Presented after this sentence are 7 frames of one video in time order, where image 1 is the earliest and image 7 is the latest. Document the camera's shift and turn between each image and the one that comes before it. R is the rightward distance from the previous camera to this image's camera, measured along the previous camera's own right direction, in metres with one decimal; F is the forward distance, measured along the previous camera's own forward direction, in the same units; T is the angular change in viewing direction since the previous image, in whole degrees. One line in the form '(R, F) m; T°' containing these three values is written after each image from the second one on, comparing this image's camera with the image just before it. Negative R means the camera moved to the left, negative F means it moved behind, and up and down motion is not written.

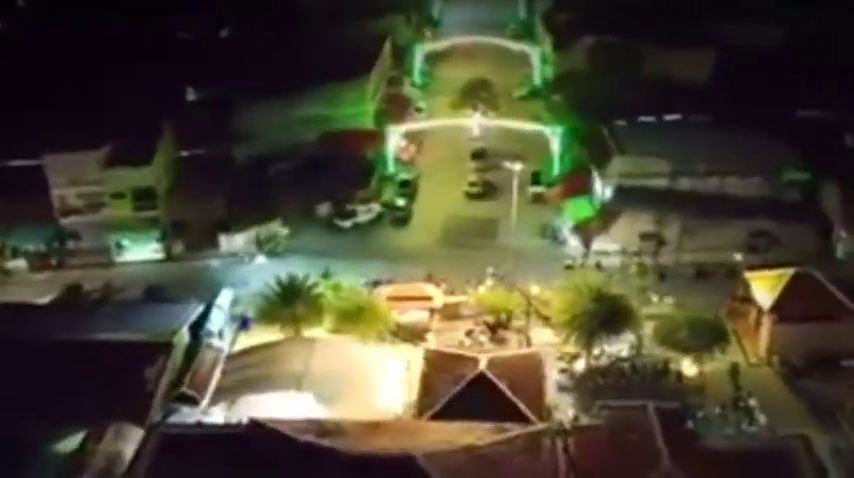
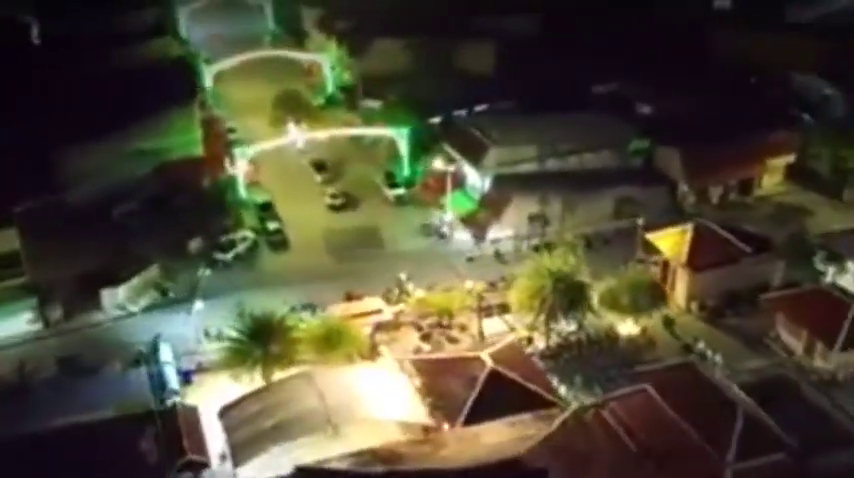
(-3.3, +0.6) m; +20°
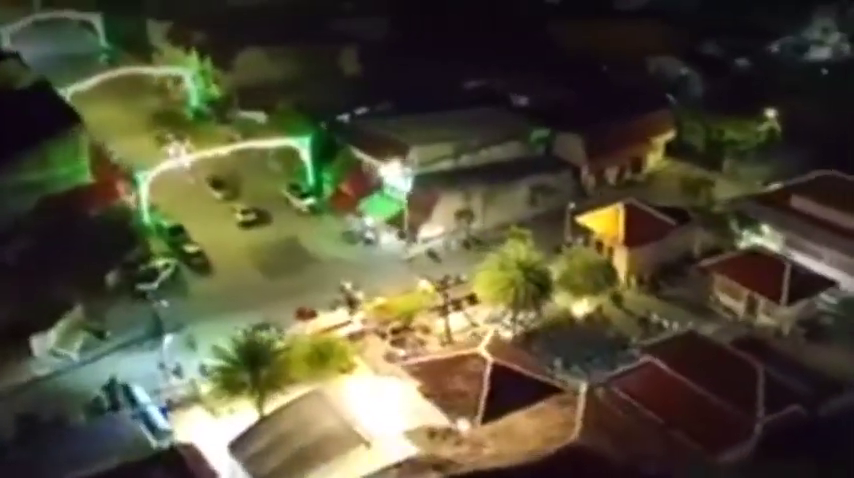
(-2.1, +0.3) m; +13°
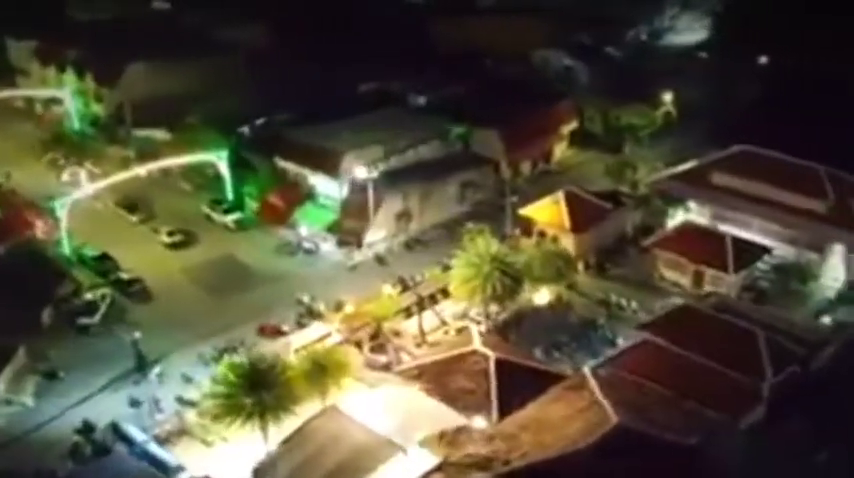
(-1.8, +0.2) m; +11°
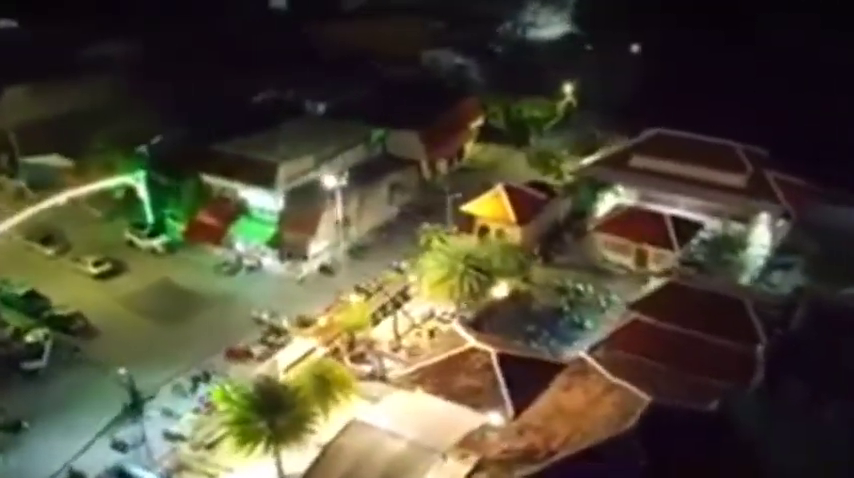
(-1.8, +0.2) m; +11°
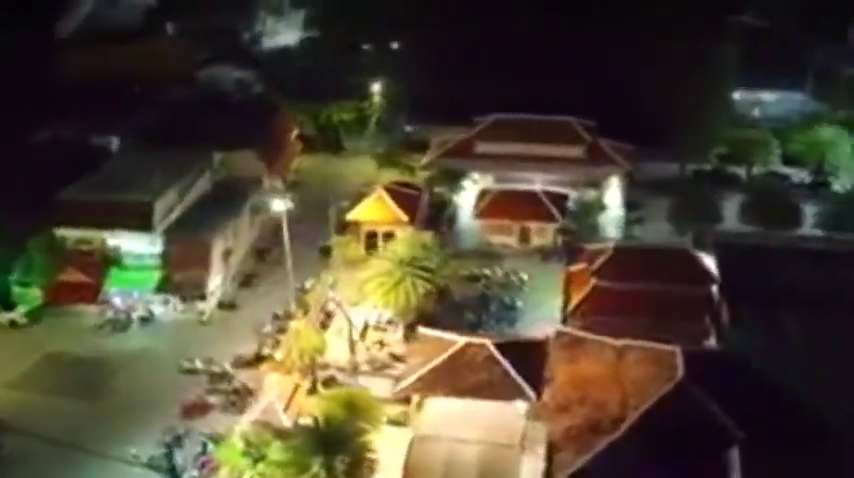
(-3.6, +0.7) m; +21°
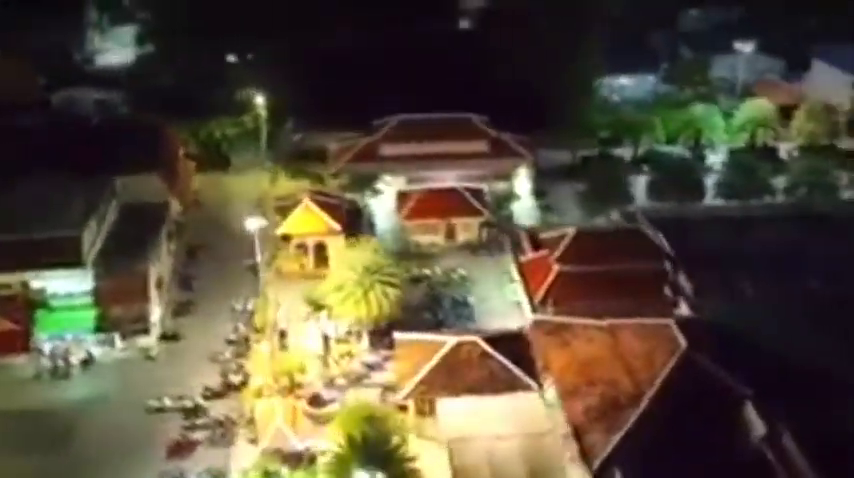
(-2.1, +0.3) m; +13°
